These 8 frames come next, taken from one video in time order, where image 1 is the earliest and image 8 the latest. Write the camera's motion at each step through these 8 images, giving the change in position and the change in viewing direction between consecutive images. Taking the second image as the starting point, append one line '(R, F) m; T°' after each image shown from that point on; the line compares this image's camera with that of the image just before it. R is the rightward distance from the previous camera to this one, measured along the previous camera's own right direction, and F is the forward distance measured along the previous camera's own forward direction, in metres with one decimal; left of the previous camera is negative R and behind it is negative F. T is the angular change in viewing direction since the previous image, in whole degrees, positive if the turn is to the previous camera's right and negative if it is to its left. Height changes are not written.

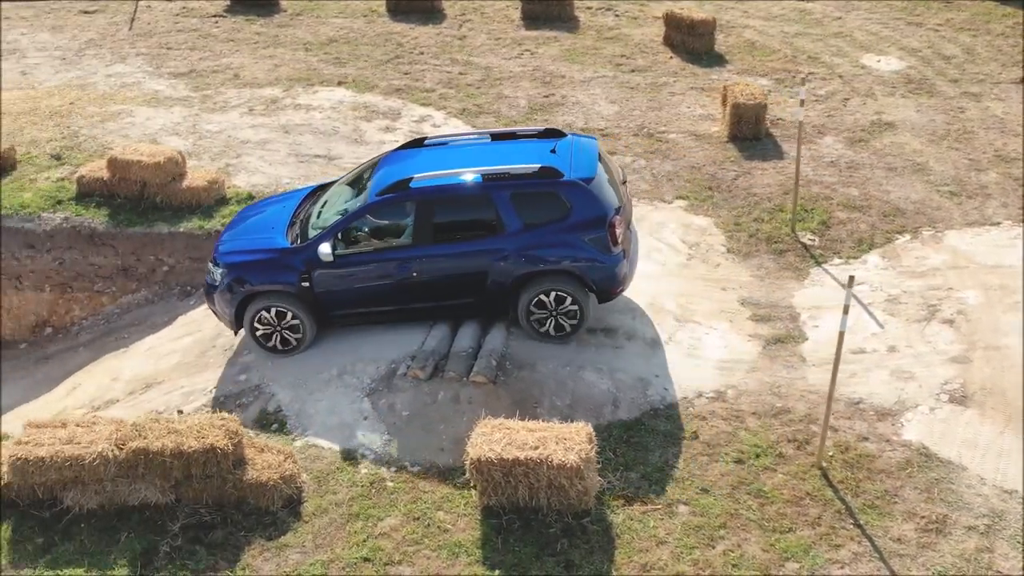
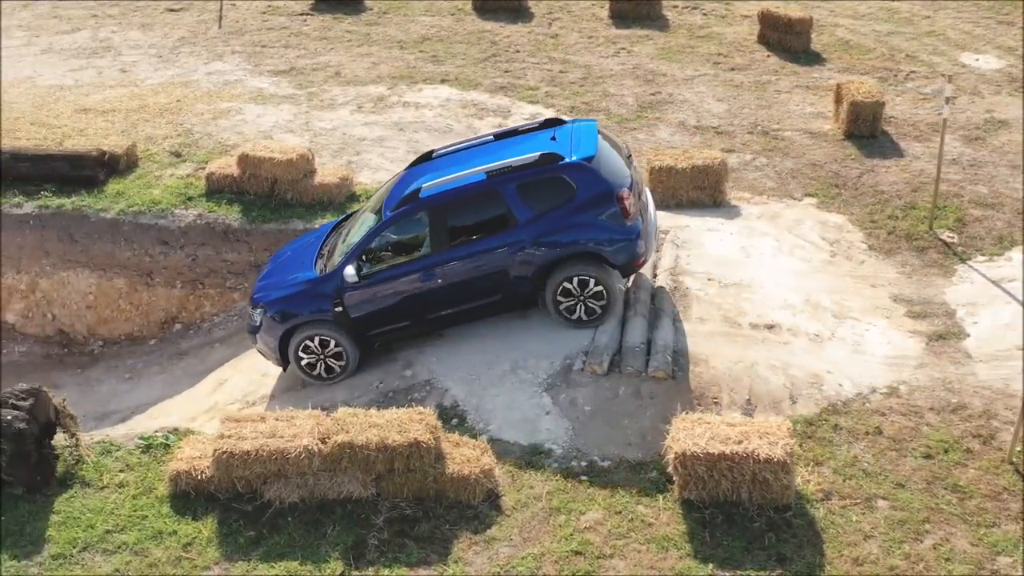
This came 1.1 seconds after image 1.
(-0.9, 0.0) m; 0°
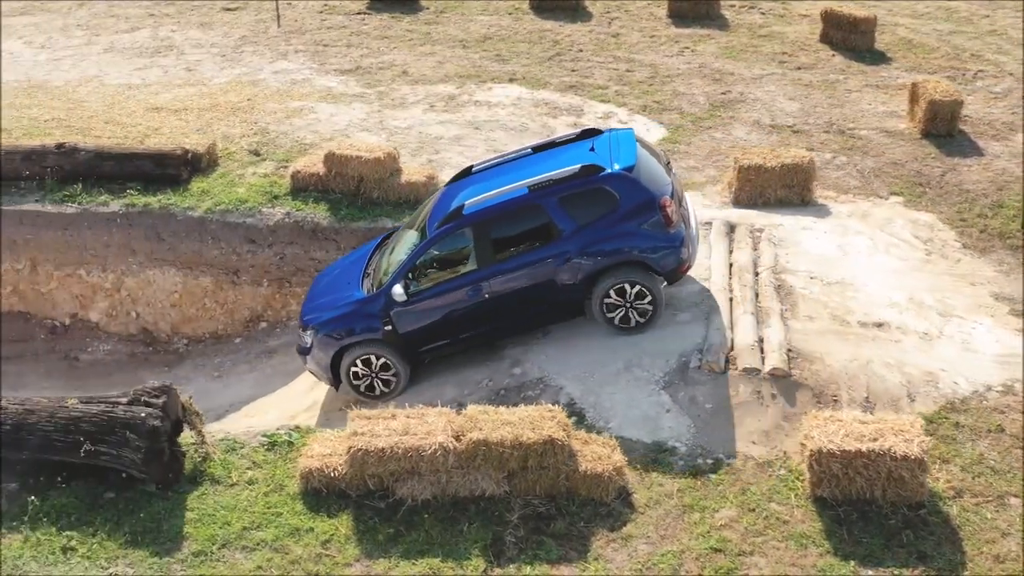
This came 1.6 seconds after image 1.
(-0.6, 0.0) m; 0°
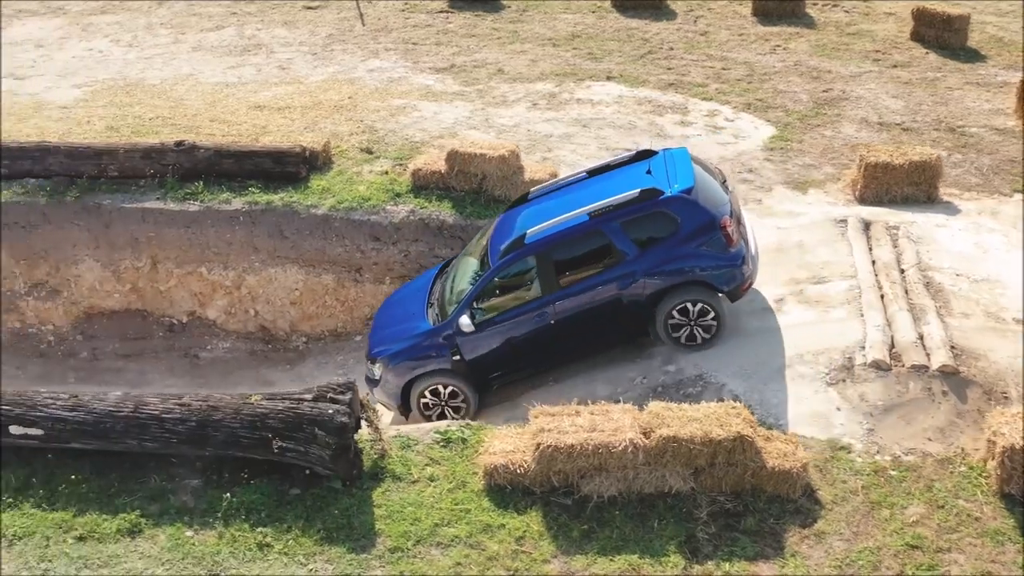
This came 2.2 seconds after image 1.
(-0.8, 0.0) m; 0°
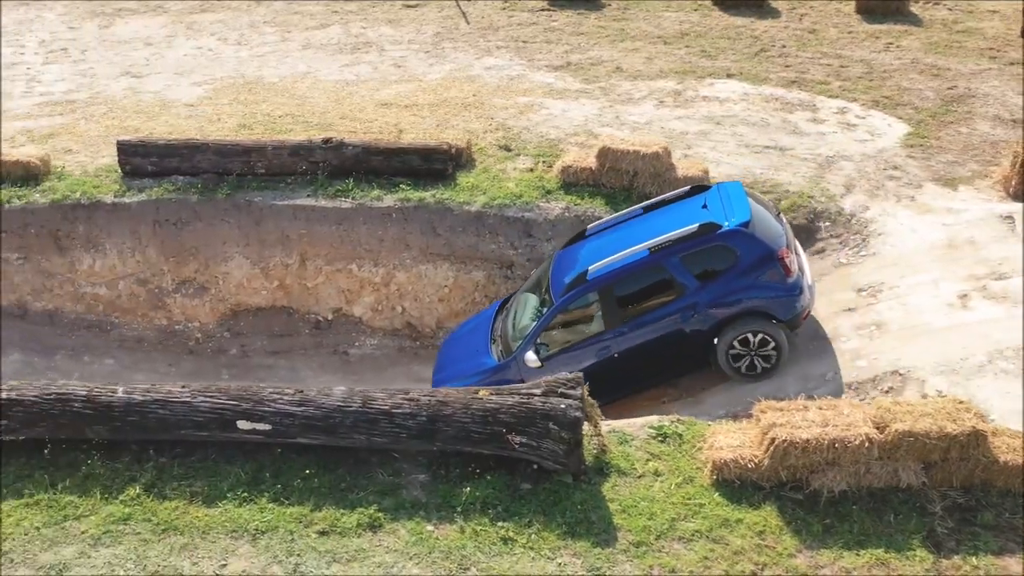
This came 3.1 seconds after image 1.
(-1.0, 0.0) m; 0°
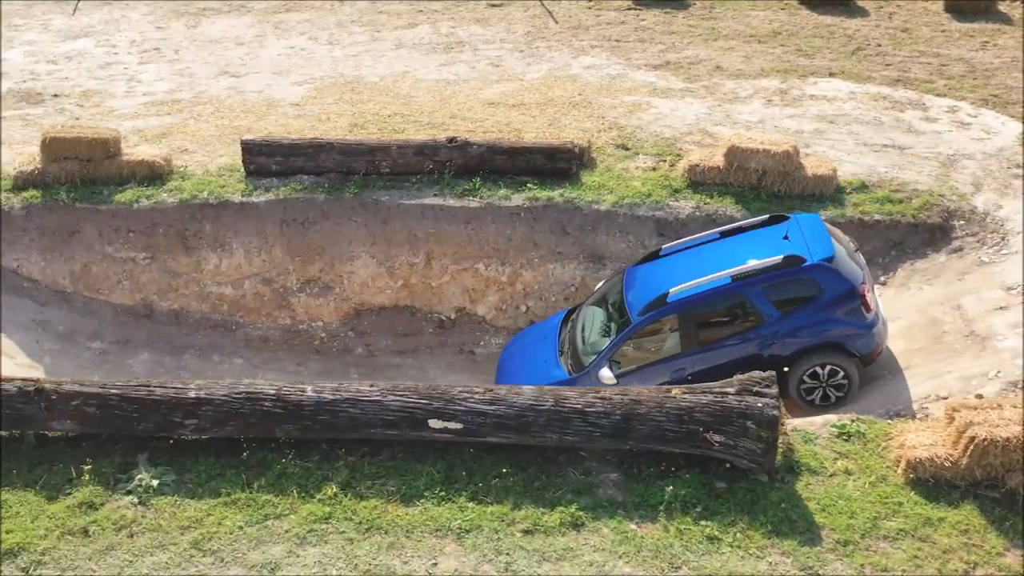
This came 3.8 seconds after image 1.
(-0.8, 0.0) m; 0°
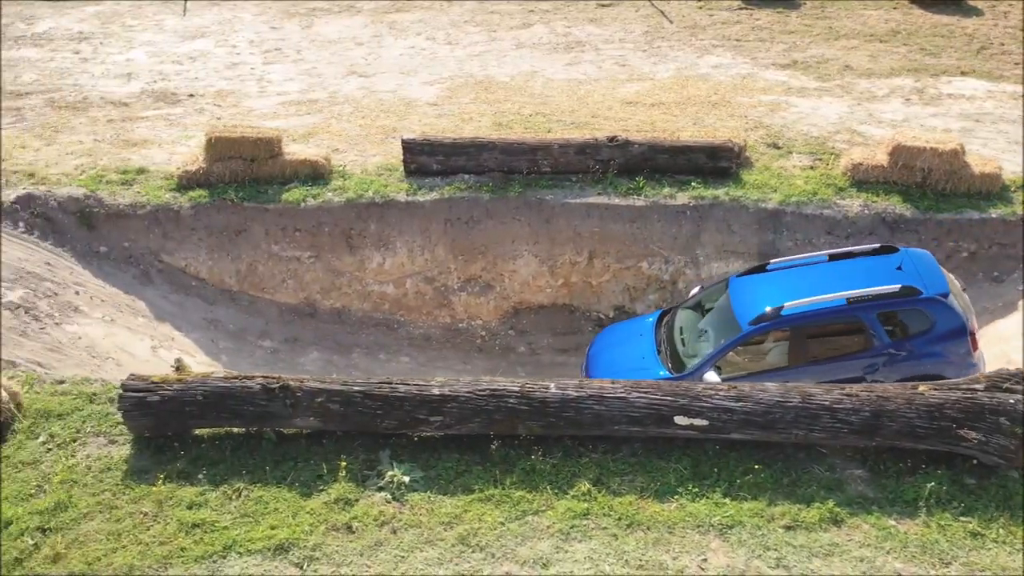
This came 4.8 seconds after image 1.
(-1.1, 0.0) m; 0°
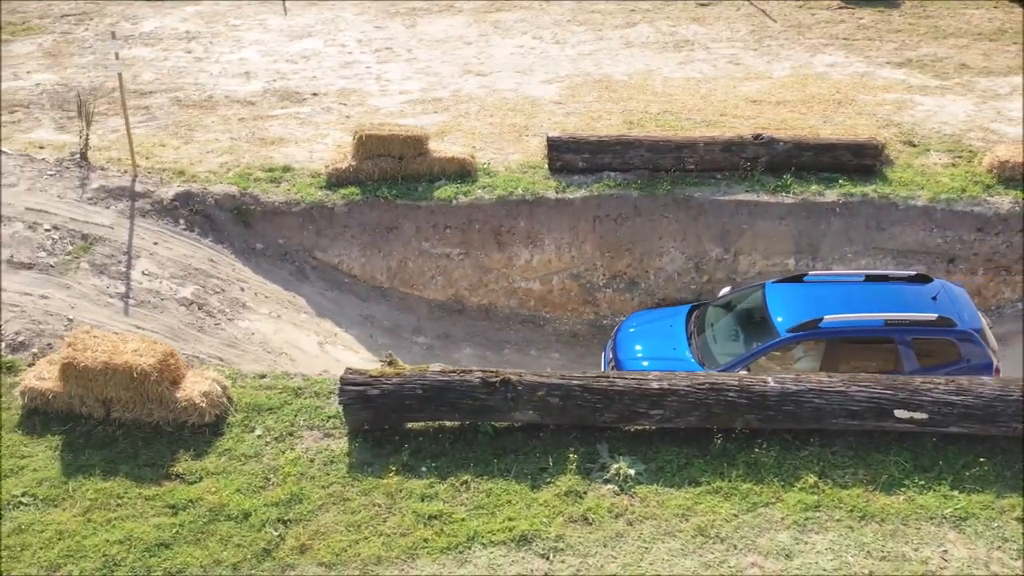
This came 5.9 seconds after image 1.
(-1.0, -0.1) m; 0°
